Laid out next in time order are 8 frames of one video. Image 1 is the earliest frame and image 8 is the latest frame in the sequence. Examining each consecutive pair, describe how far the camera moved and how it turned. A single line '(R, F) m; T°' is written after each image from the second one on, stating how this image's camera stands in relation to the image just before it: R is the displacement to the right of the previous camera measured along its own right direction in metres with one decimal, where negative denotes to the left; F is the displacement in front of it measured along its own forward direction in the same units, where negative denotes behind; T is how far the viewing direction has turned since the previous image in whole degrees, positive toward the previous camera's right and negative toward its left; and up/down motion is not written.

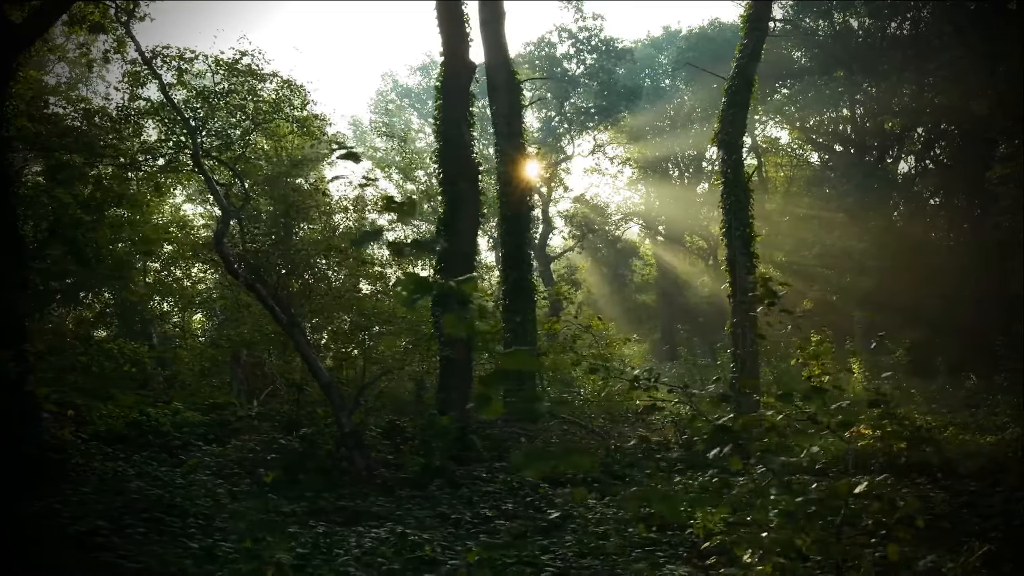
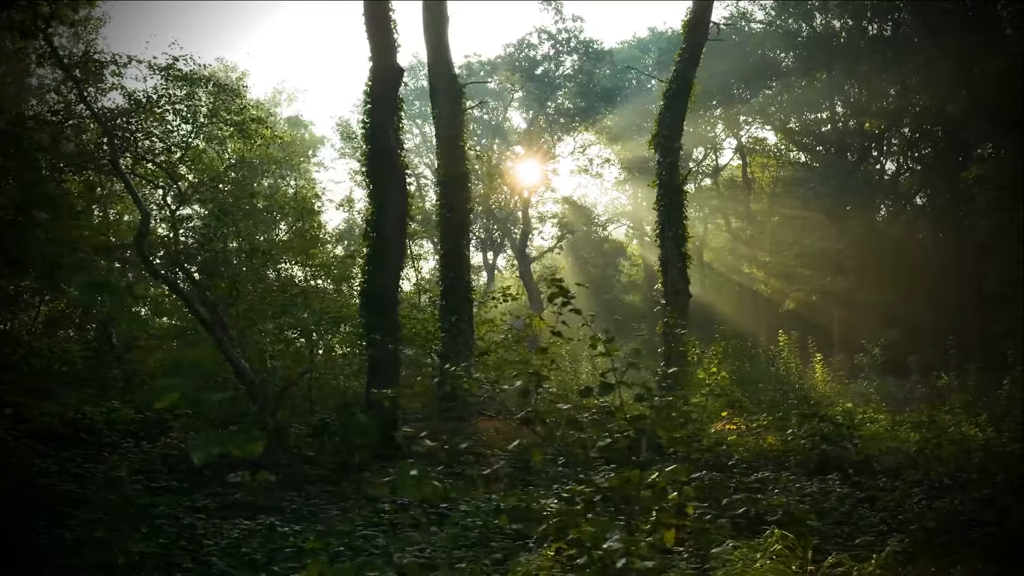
(+1.0, -0.2) m; 0°
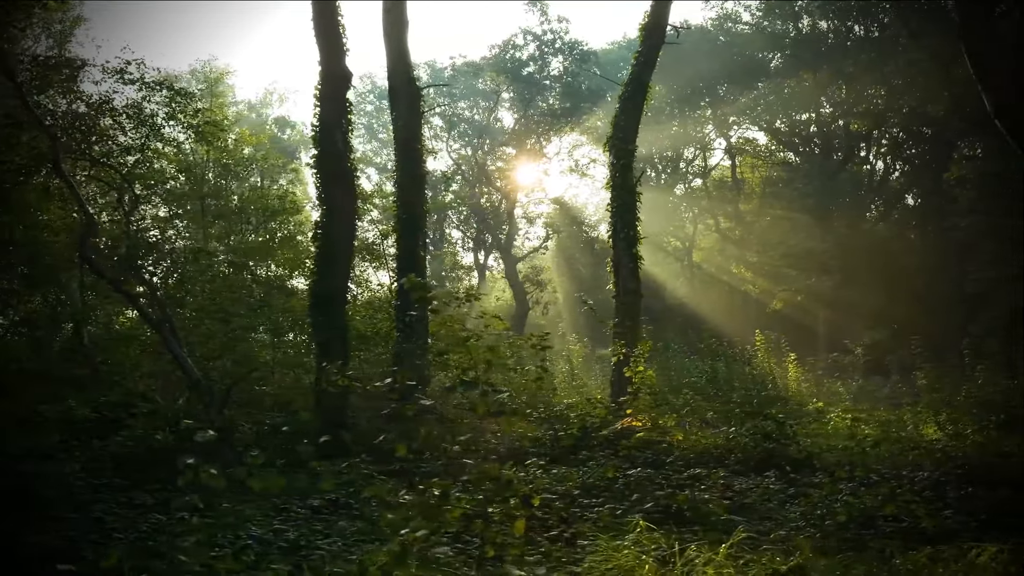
(+0.7, -0.2) m; 0°
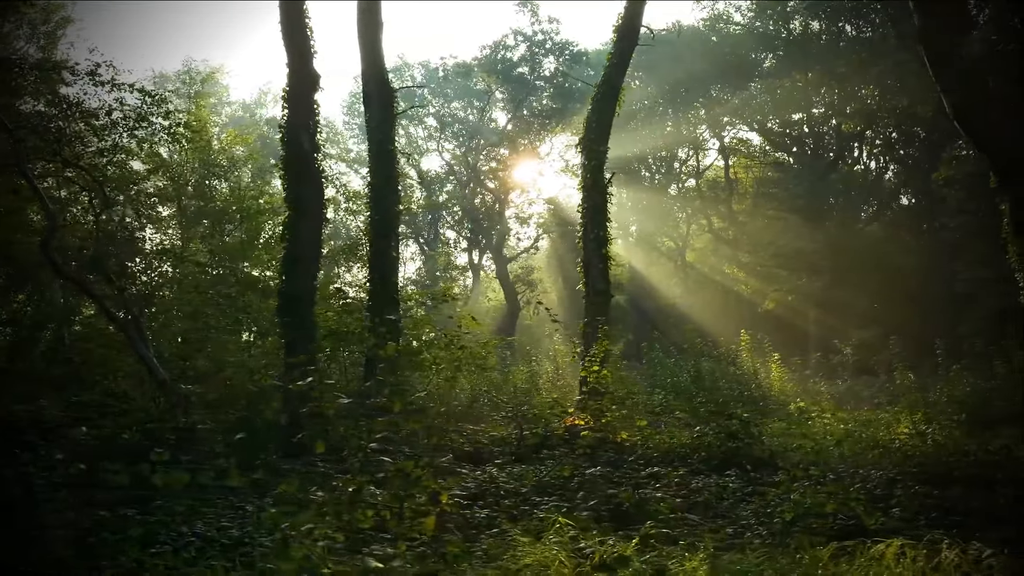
(+0.5, -0.1) m; 0°
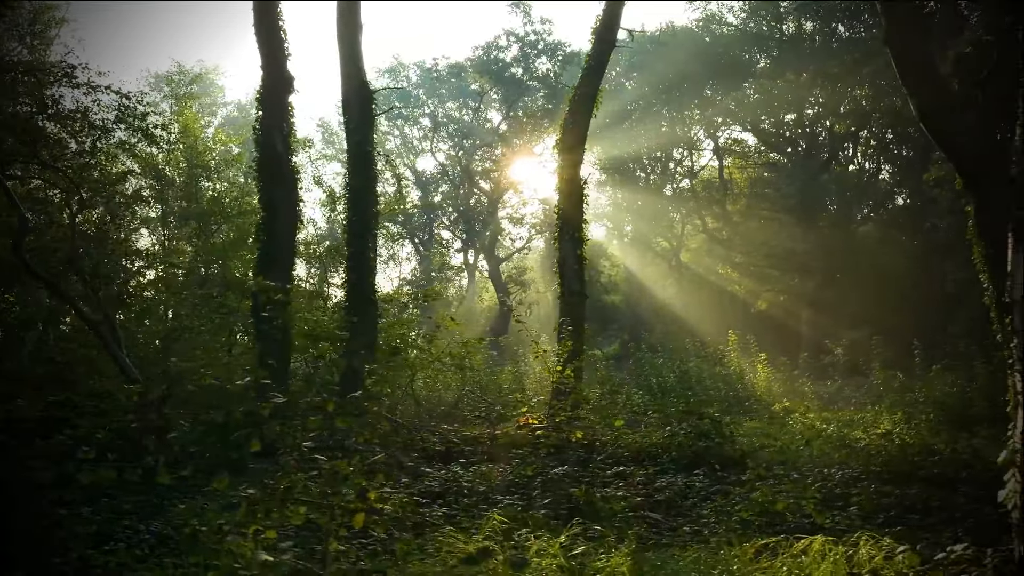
(+0.4, -0.1) m; 0°
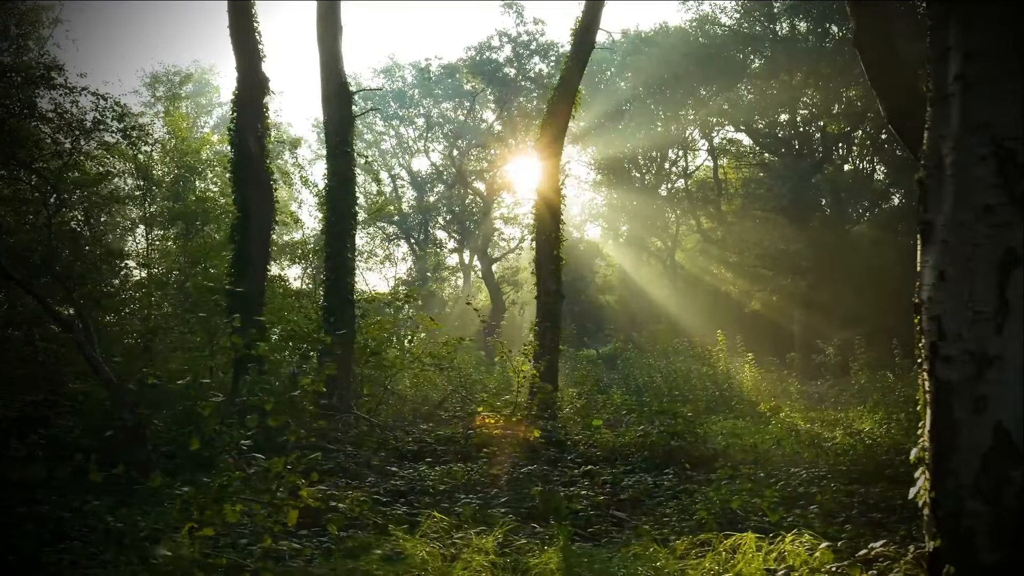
(+0.4, -0.1) m; 0°
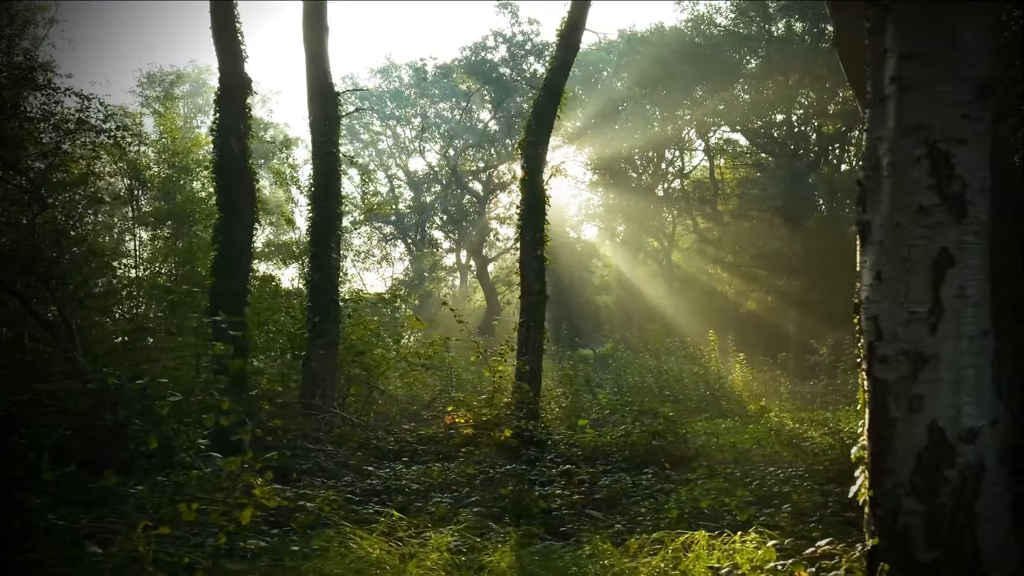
(+0.3, 0.0) m; 0°
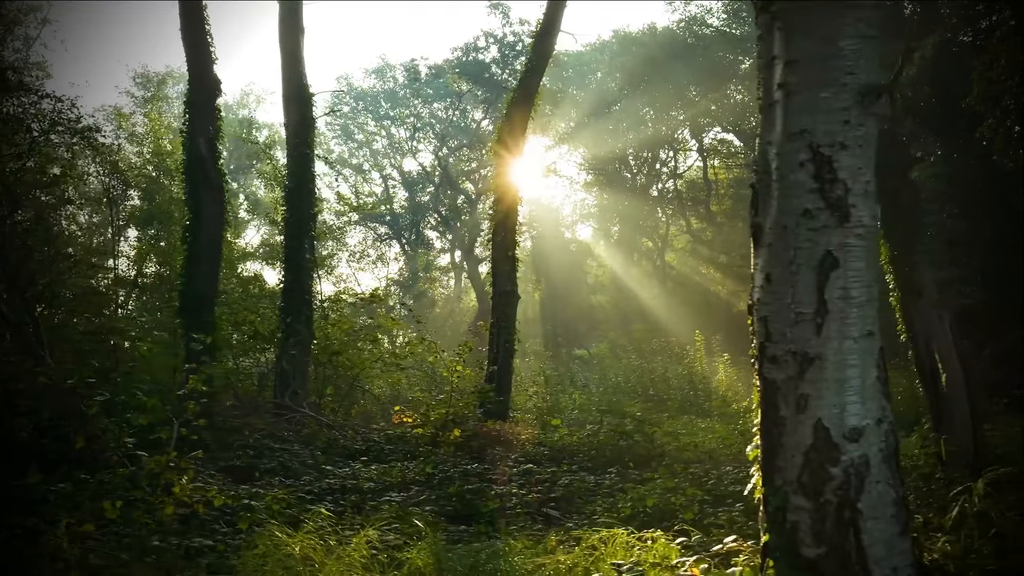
(+0.5, -0.1) m; 0°
